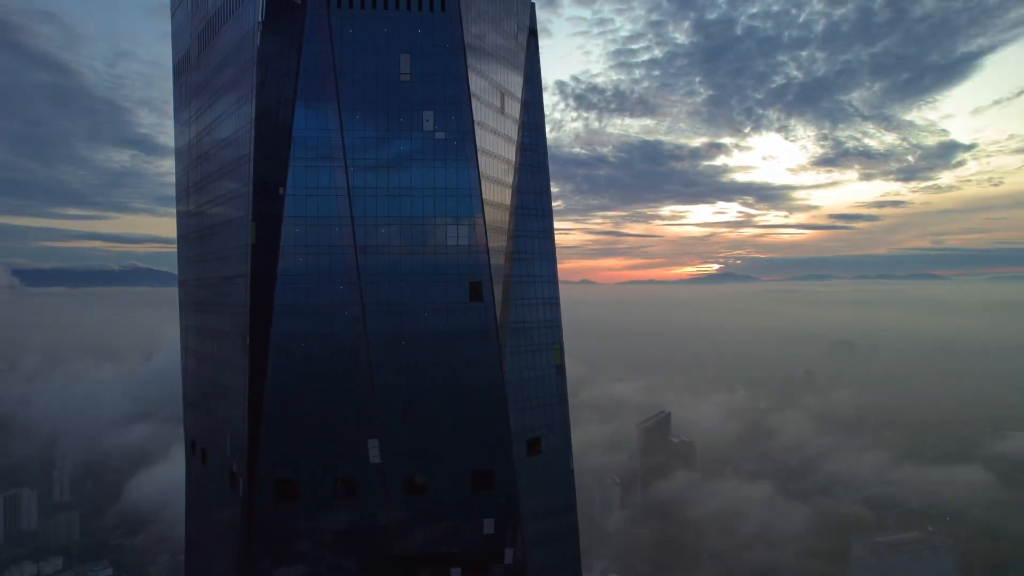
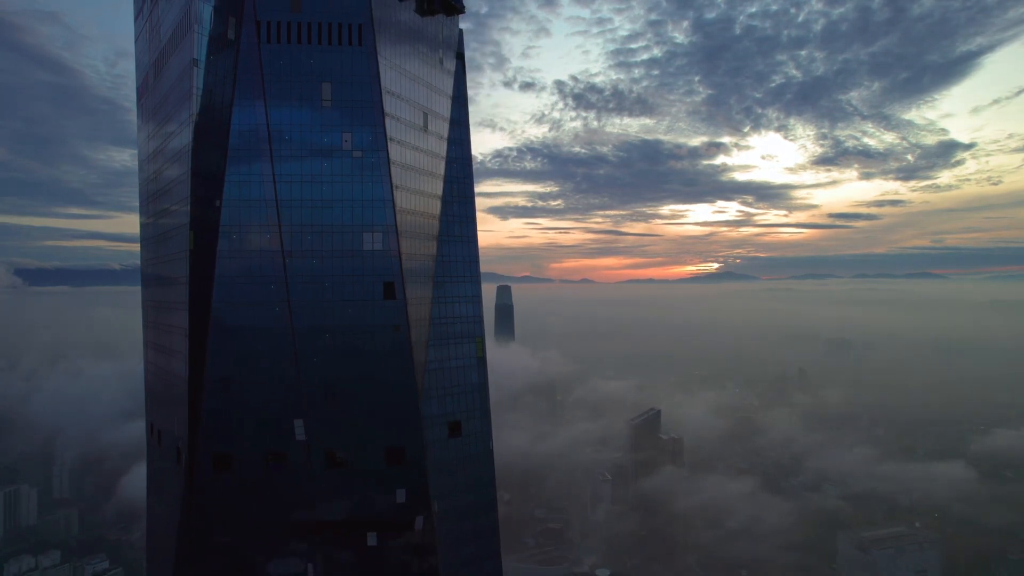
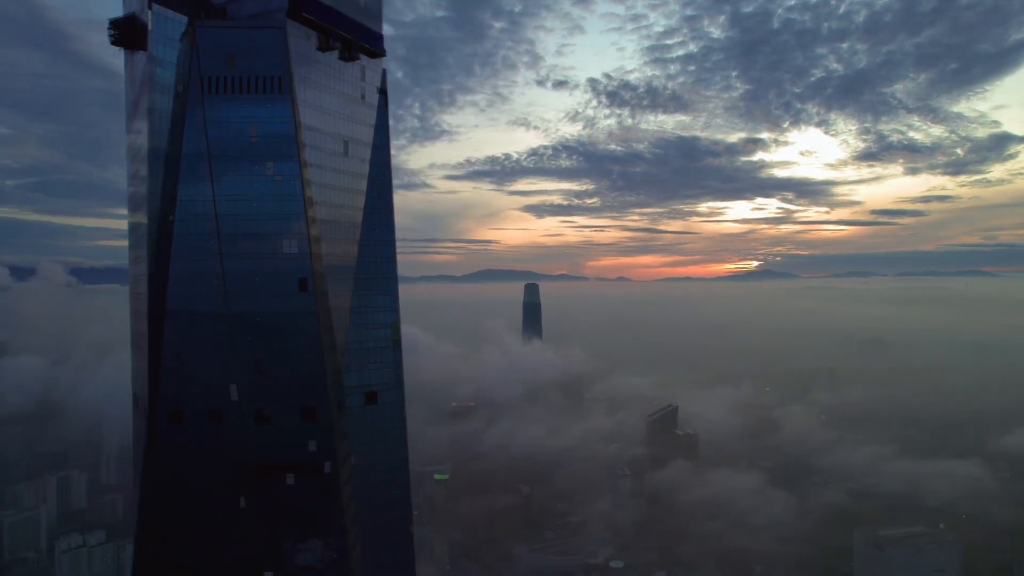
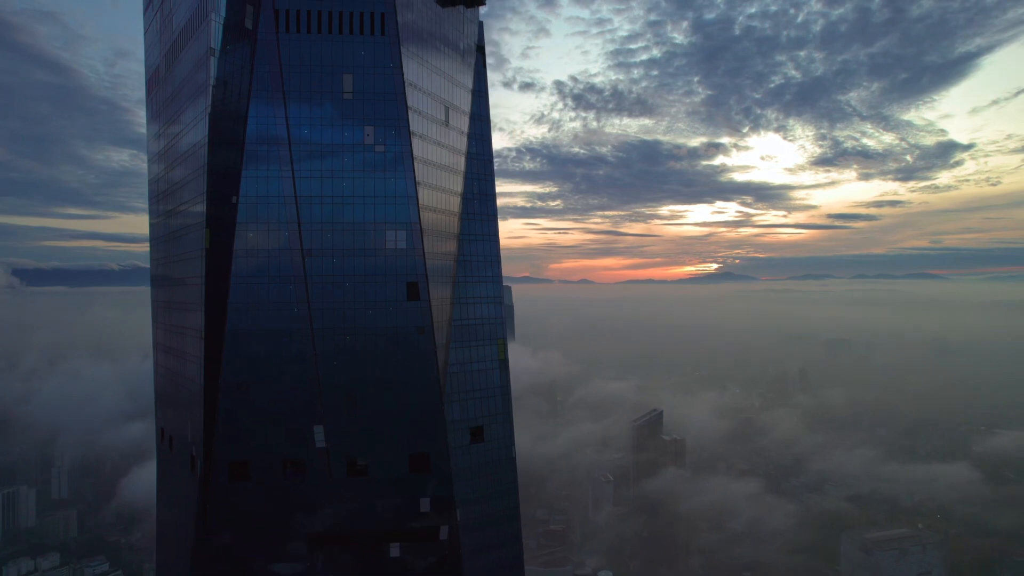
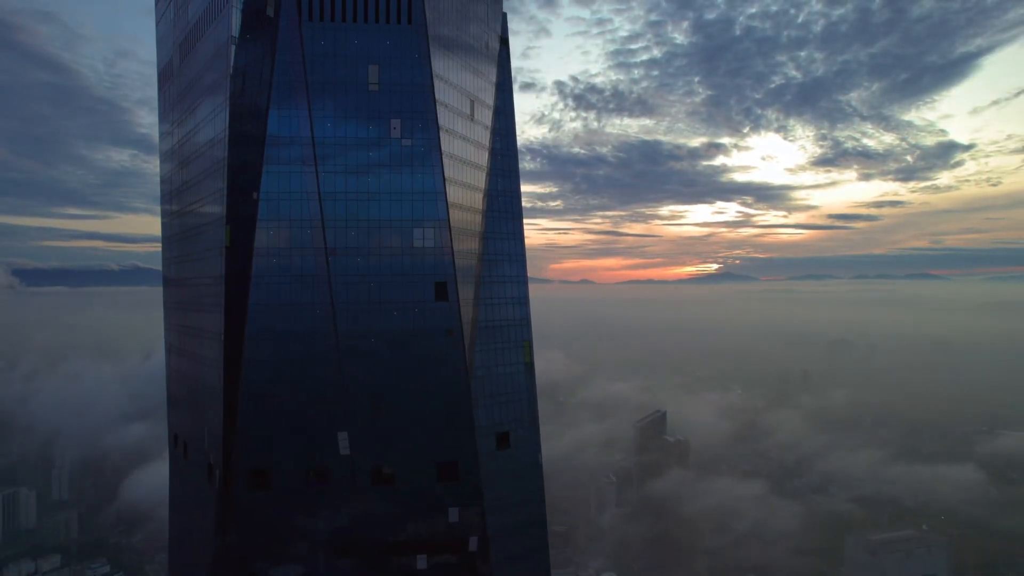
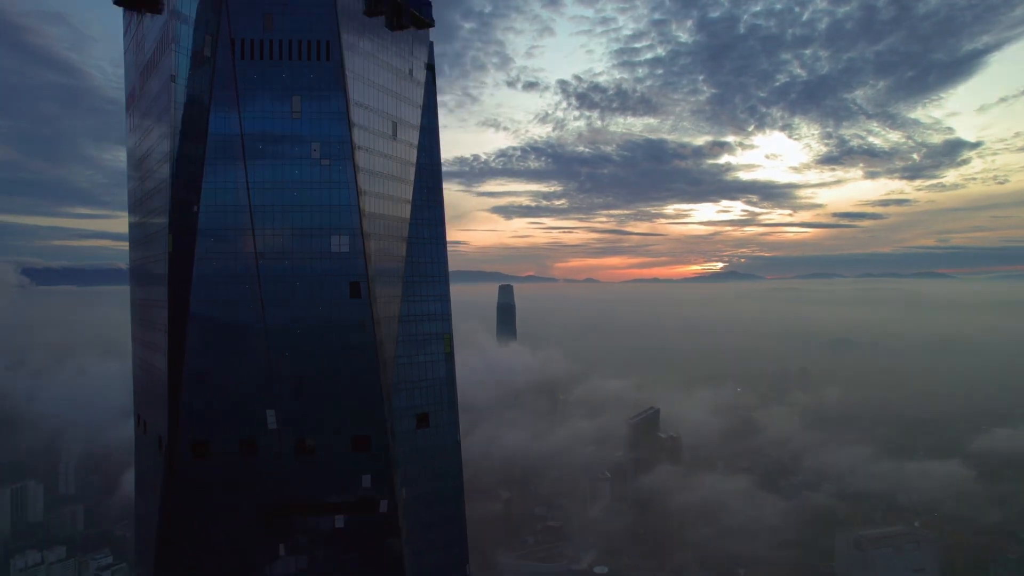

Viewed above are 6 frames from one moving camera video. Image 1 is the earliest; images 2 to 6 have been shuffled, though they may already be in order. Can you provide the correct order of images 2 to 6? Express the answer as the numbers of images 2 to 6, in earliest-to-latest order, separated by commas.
5, 4, 2, 6, 3
